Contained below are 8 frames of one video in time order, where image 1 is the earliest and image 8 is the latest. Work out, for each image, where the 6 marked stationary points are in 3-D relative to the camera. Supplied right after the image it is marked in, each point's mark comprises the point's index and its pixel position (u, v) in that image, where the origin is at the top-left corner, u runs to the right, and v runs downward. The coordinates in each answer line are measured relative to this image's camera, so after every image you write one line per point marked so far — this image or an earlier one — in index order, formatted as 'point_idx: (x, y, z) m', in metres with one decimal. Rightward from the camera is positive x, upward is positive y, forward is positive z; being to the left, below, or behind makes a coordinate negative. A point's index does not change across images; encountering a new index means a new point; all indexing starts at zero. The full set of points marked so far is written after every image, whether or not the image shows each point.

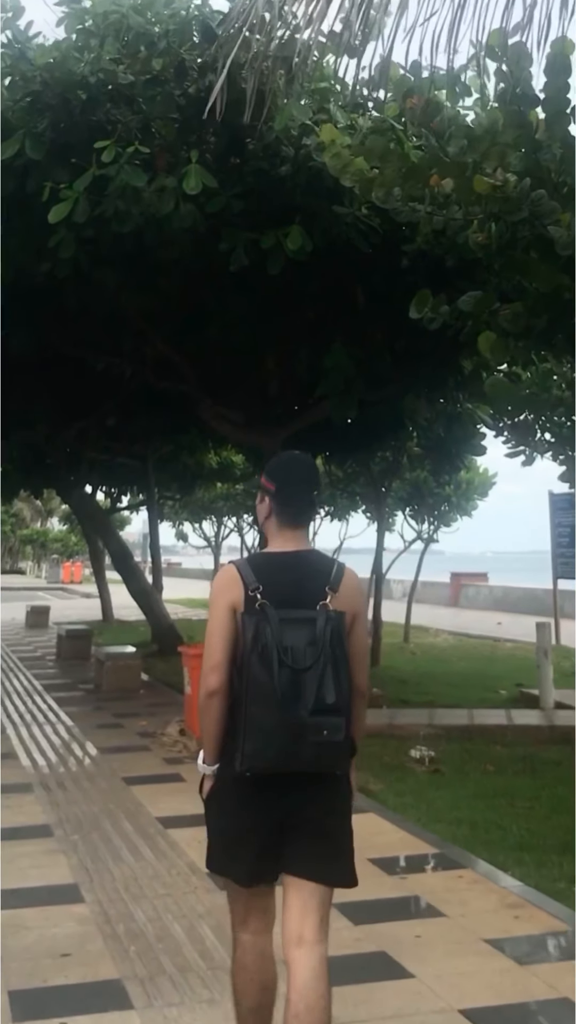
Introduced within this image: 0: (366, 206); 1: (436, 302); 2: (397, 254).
0: (+0.5, +2.1, +7.8) m
1: (+0.8, +1.1, +6.2) m
2: (+0.8, +1.9, +8.3) m
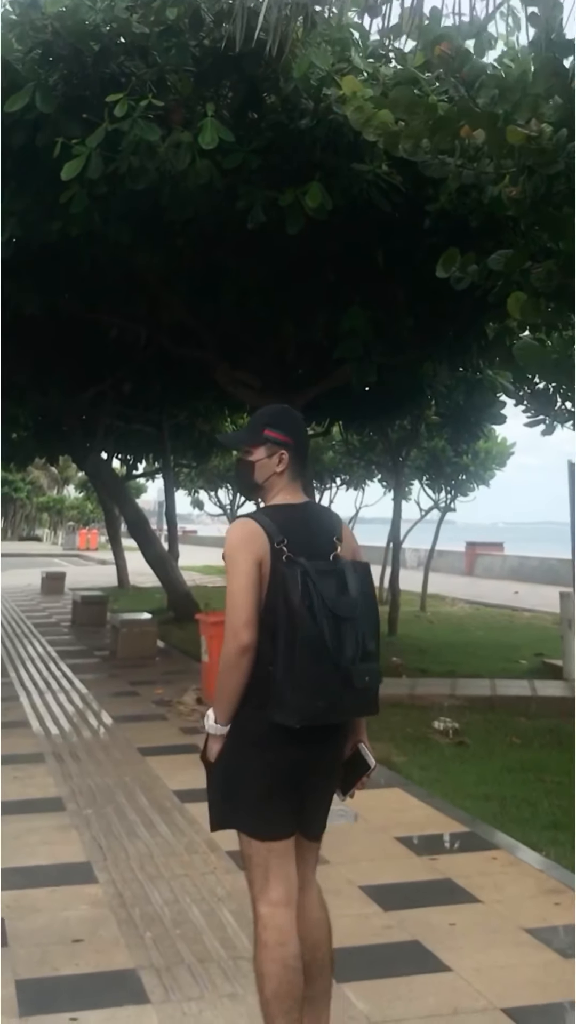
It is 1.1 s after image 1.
0: (+0.7, +2.3, +7.6) m
1: (+0.9, +1.3, +6.0) m
2: (+0.9, +2.1, +8.0) m
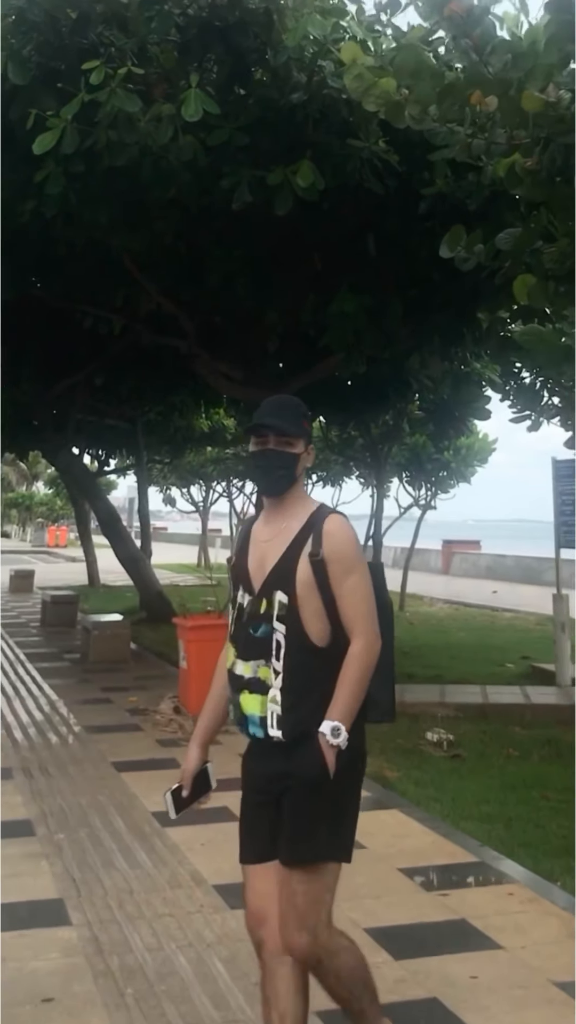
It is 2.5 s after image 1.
0: (+0.6, +2.3, +7.1) m
1: (+0.9, +1.3, +5.5) m
2: (+0.8, +2.1, +7.6) m
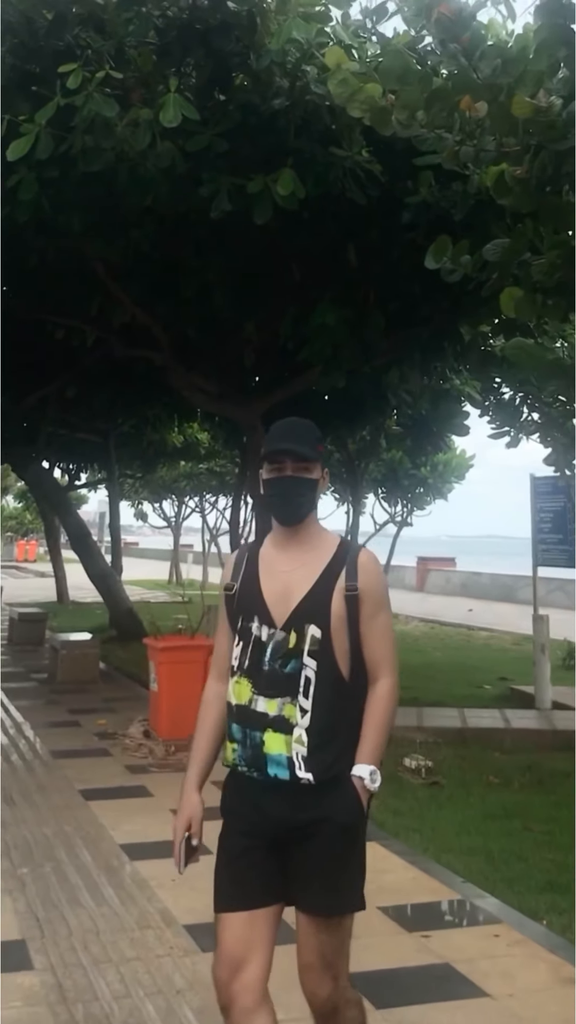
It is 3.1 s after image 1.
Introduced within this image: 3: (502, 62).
0: (+0.5, +2.2, +6.9) m
1: (+0.8, +1.2, +5.3) m
2: (+0.7, +2.0, +7.4) m
3: (+0.9, +1.8, +4.7) m
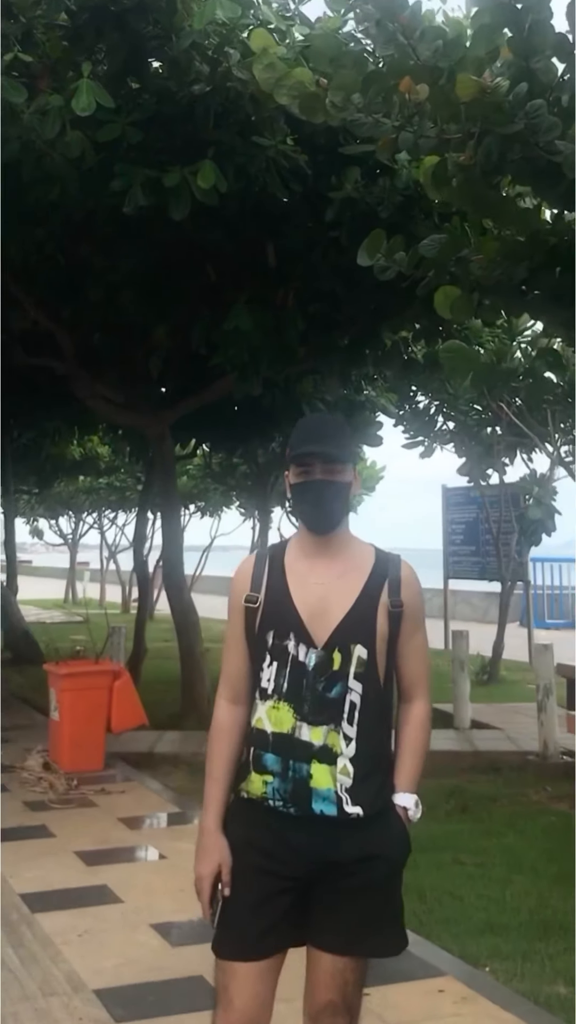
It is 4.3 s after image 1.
0: (0.0, +2.1, +6.6) m
1: (+0.4, +1.1, +5.0) m
2: (+0.2, +1.9, +7.0) m
3: (+0.6, +1.8, +4.4) m
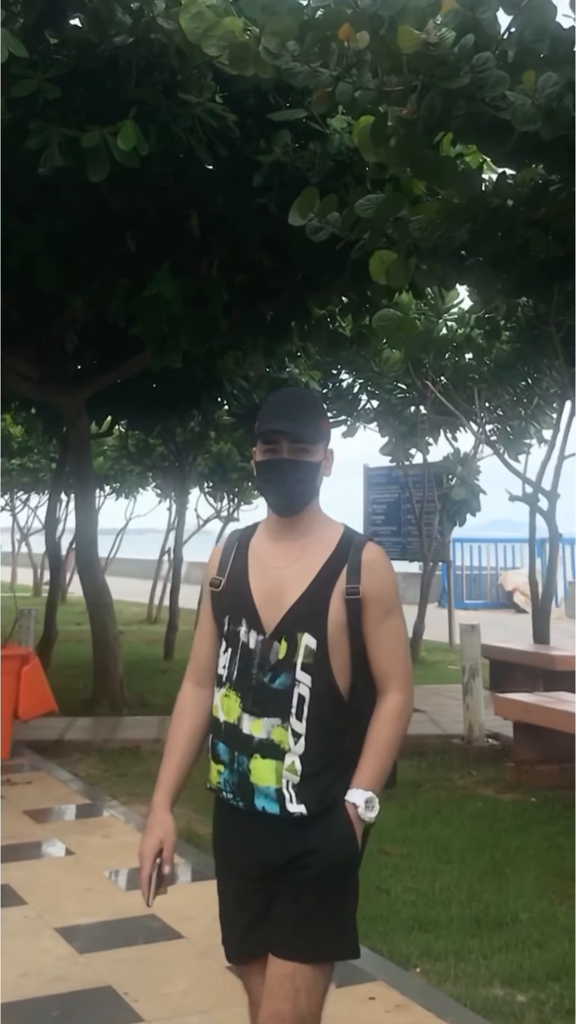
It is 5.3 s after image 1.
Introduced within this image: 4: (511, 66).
0: (-0.4, +2.2, +6.3) m
1: (+0.1, +1.2, +4.7) m
2: (-0.3, +2.0, +6.7) m
3: (+0.3, +1.9, +4.1) m
4: (+0.8, +1.5, +3.9) m
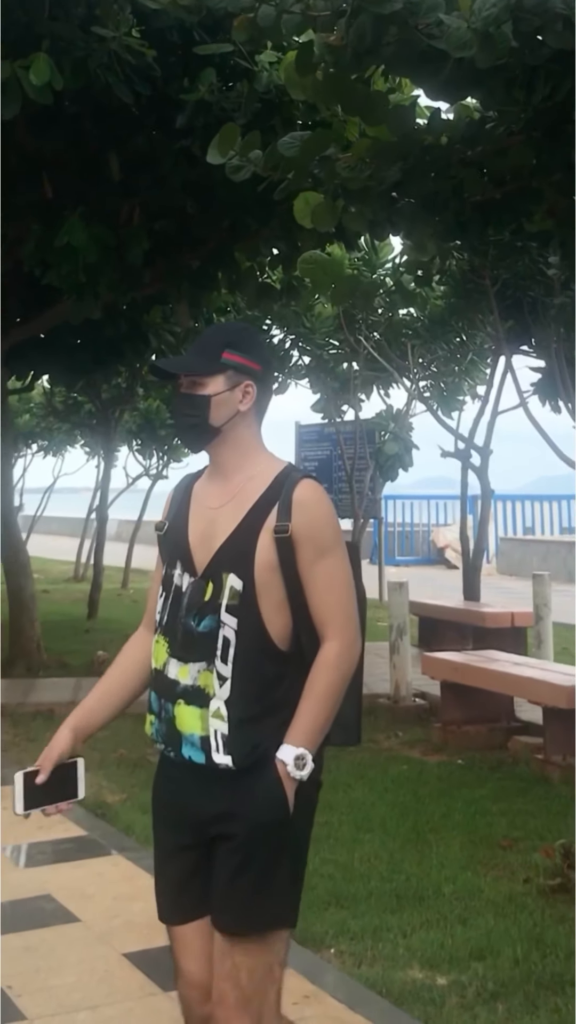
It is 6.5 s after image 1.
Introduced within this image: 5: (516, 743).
0: (-0.8, +2.5, +5.9) m
1: (-0.2, +1.4, +4.5) m
2: (-0.7, +2.3, +6.4) m
3: (+0.1, +2.0, +3.8) m
4: (+0.5, +1.7, +3.7) m
5: (+1.3, -1.4, +6.7) m
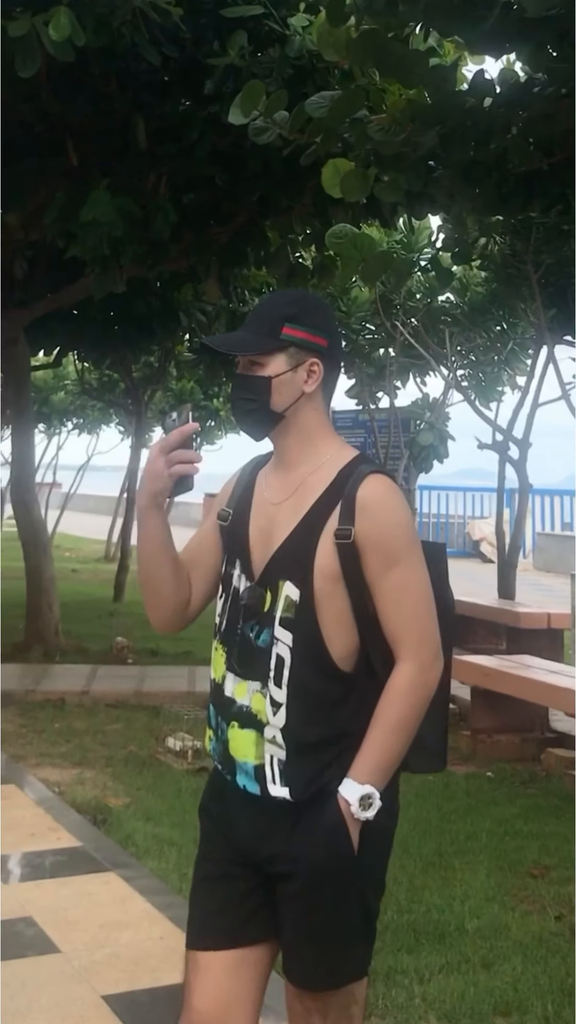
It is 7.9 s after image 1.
0: (-0.6, +2.5, +5.6) m
1: (0.0, +1.5, +4.2) m
2: (-0.5, +2.3, +6.1) m
3: (+0.2, +2.0, +3.5) m
4: (+0.6, +1.7, +3.4) m
5: (+1.5, -1.3, +6.4) m
